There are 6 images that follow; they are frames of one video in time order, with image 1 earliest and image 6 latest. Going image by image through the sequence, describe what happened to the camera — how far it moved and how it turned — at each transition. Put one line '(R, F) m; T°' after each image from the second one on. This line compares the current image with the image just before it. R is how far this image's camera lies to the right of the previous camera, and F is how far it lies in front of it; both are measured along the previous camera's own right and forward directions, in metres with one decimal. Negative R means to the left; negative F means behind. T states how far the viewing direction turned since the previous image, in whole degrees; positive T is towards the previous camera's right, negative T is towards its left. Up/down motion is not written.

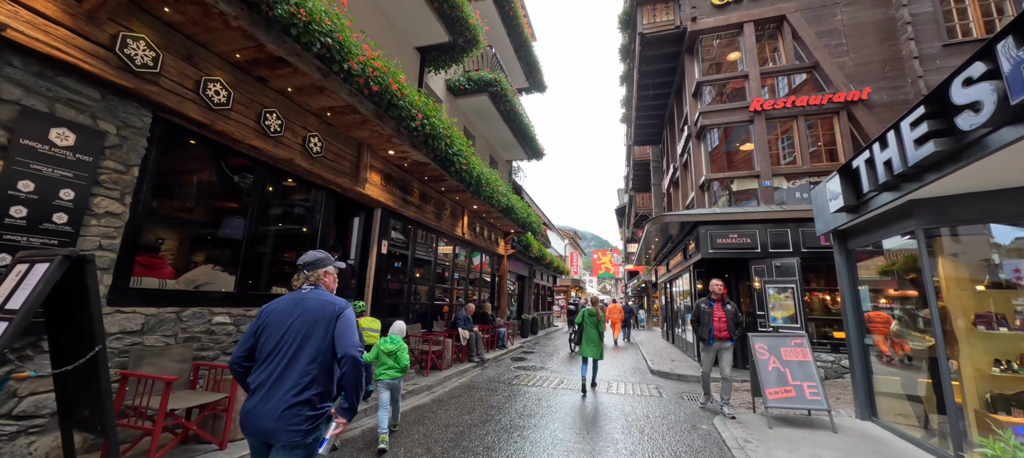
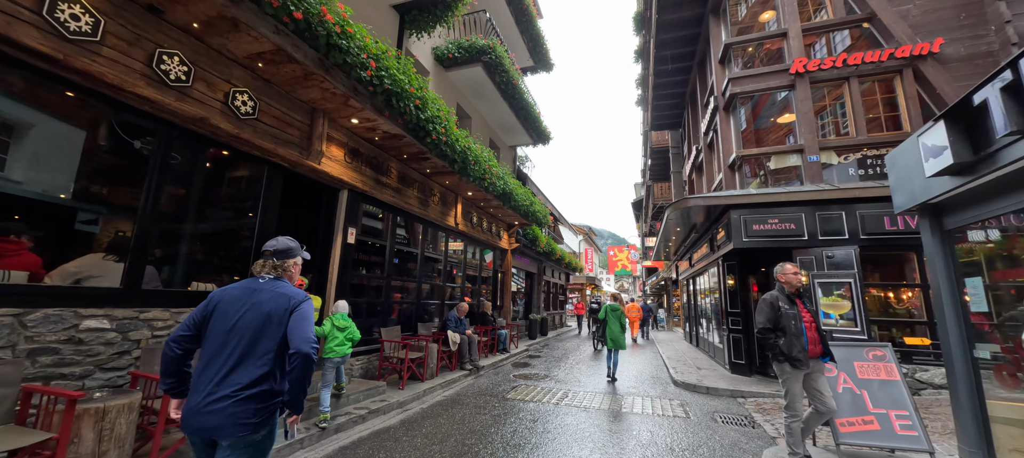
(+0.4, +1.3) m; -2°
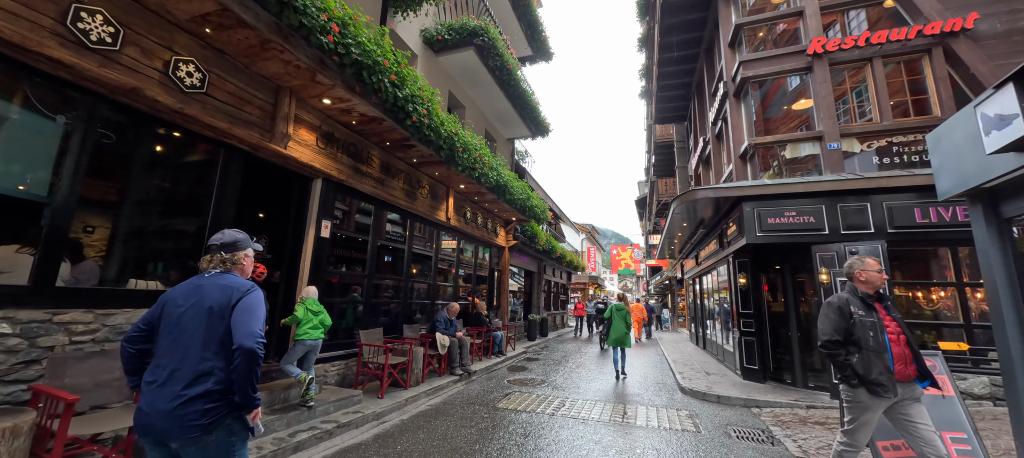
(+0.2, +0.6) m; 0°
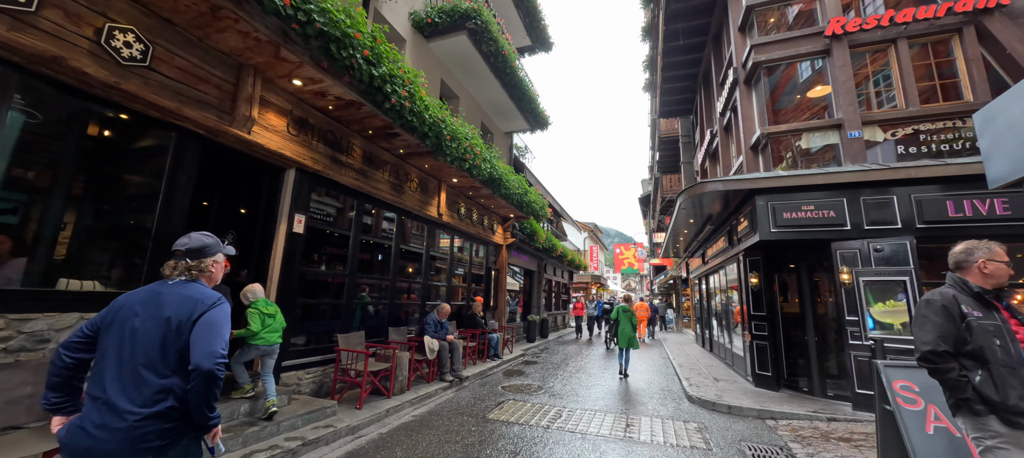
(+0.2, +0.5) m; 0°
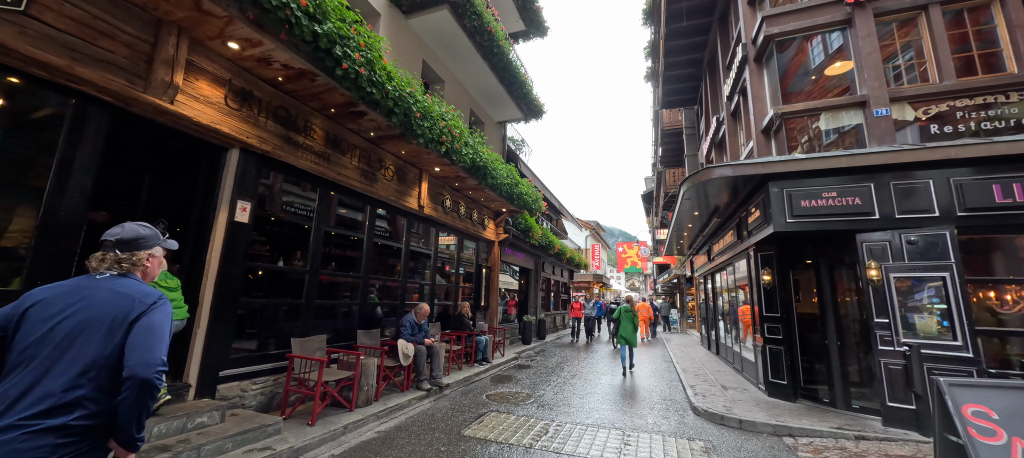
(+0.3, +0.7) m; -1°
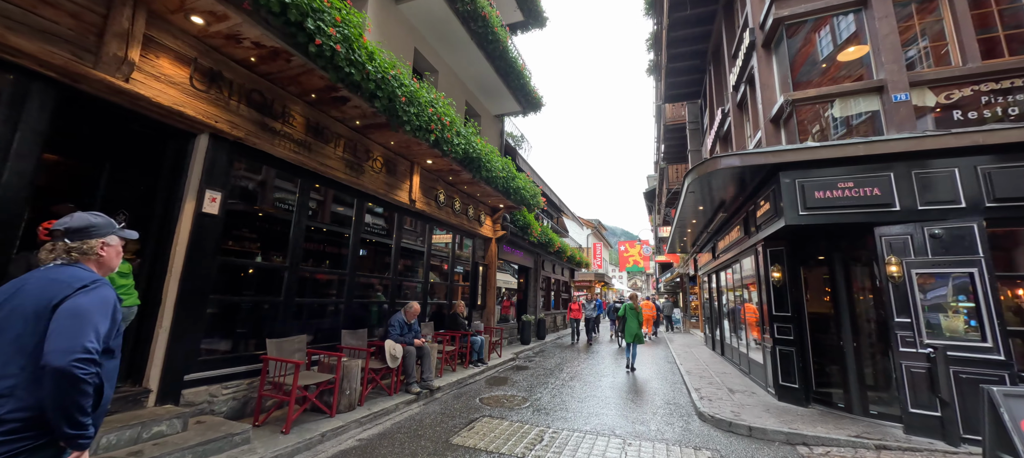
(+0.1, +0.4) m; 0°
